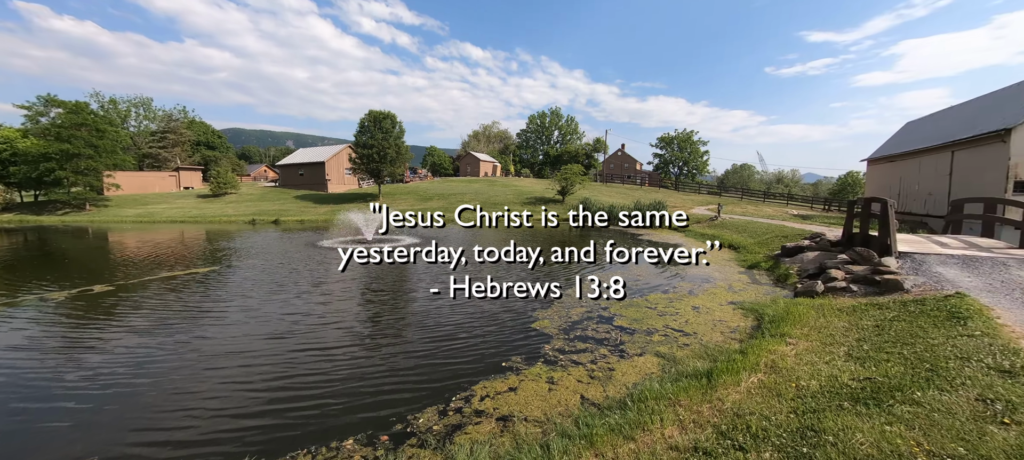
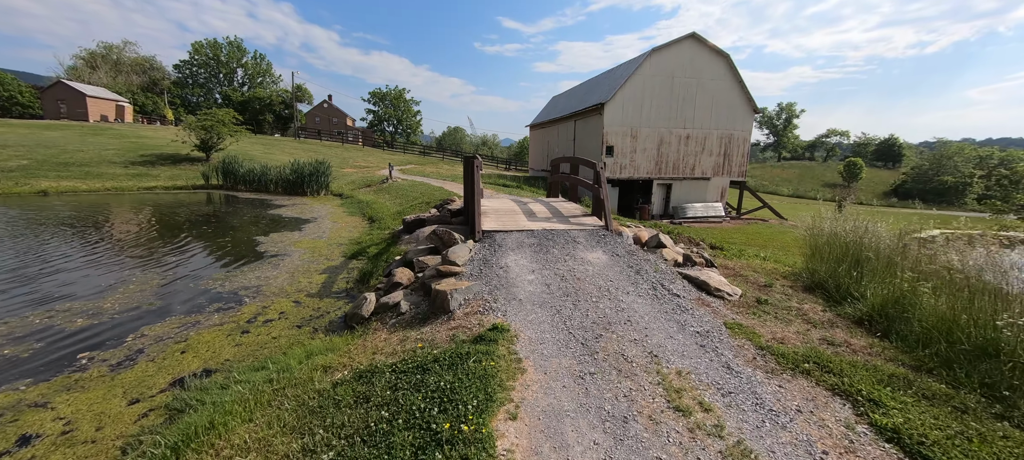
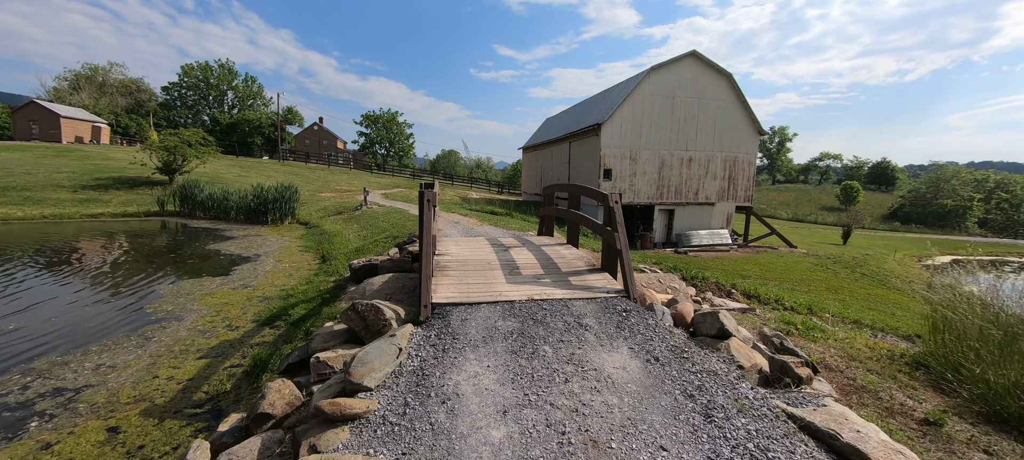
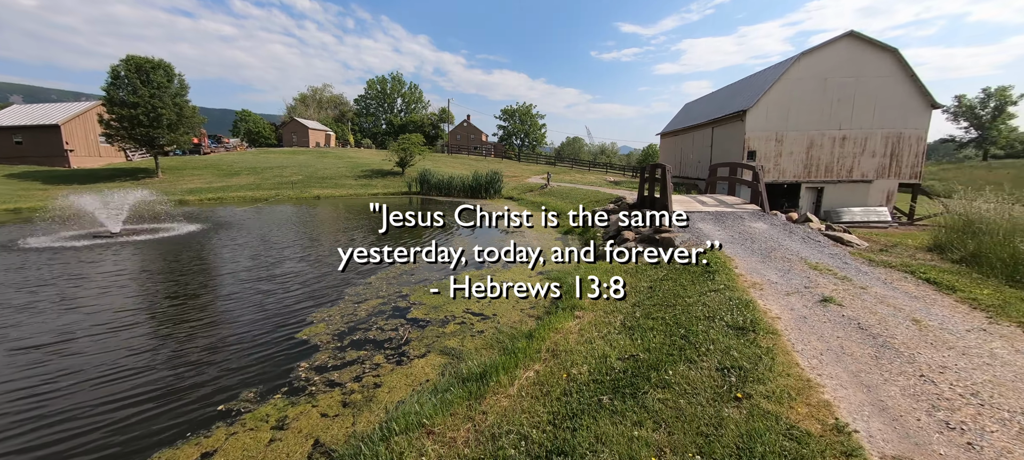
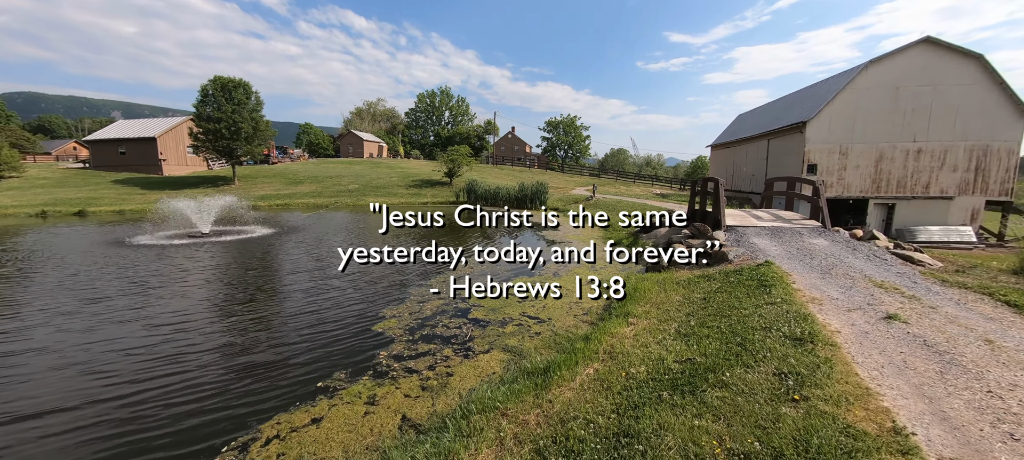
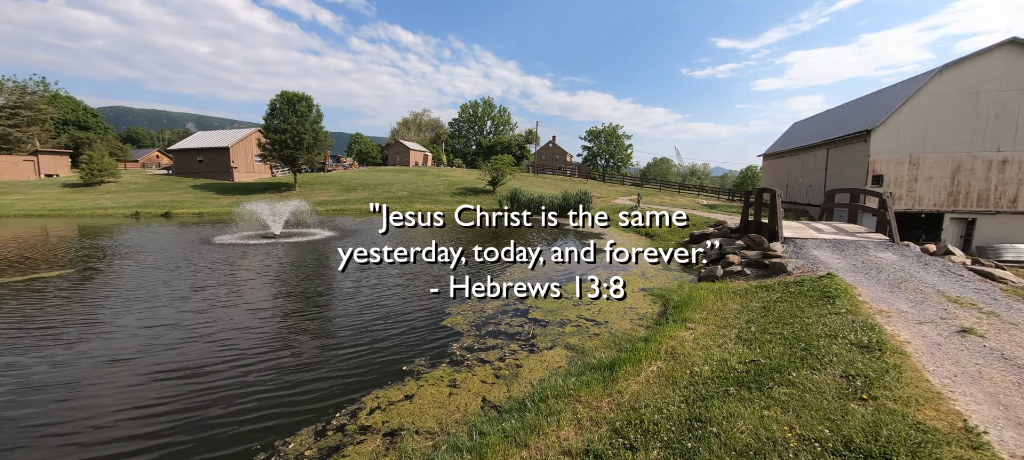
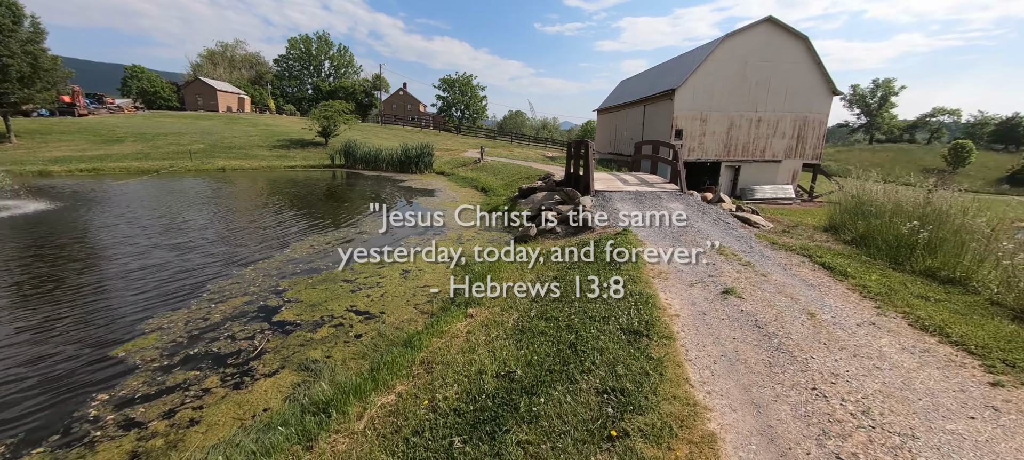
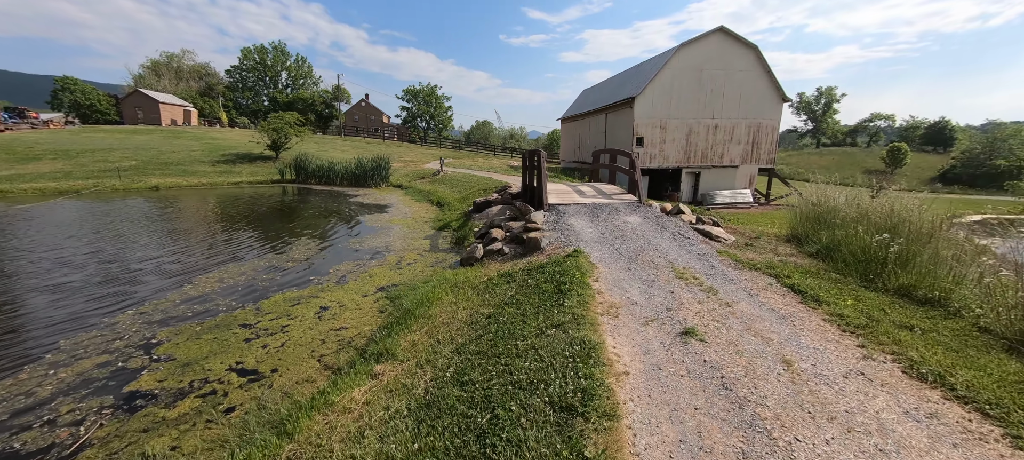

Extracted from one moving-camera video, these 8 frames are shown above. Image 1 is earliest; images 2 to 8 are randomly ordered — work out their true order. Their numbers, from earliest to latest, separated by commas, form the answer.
6, 5, 4, 7, 8, 2, 3
